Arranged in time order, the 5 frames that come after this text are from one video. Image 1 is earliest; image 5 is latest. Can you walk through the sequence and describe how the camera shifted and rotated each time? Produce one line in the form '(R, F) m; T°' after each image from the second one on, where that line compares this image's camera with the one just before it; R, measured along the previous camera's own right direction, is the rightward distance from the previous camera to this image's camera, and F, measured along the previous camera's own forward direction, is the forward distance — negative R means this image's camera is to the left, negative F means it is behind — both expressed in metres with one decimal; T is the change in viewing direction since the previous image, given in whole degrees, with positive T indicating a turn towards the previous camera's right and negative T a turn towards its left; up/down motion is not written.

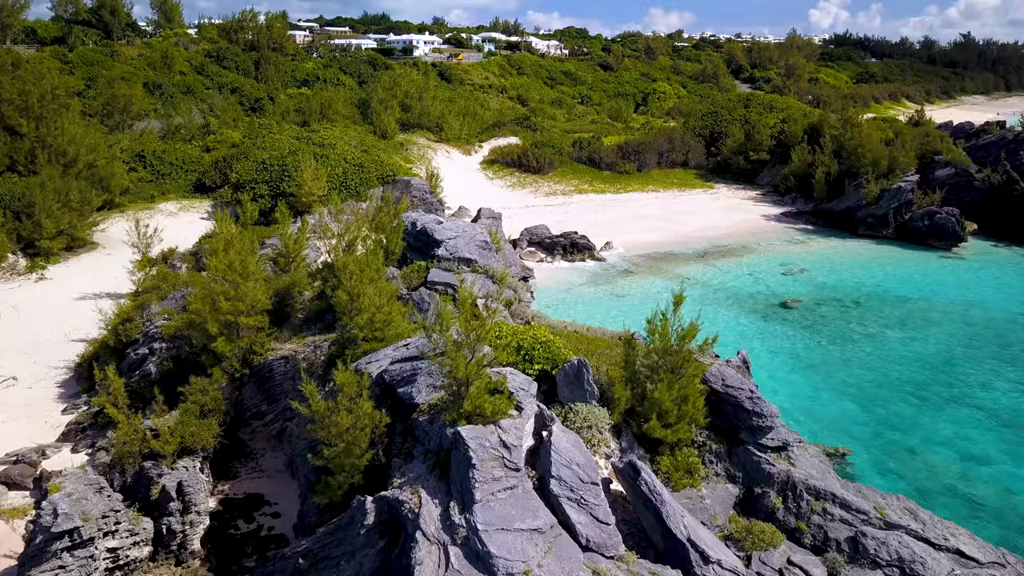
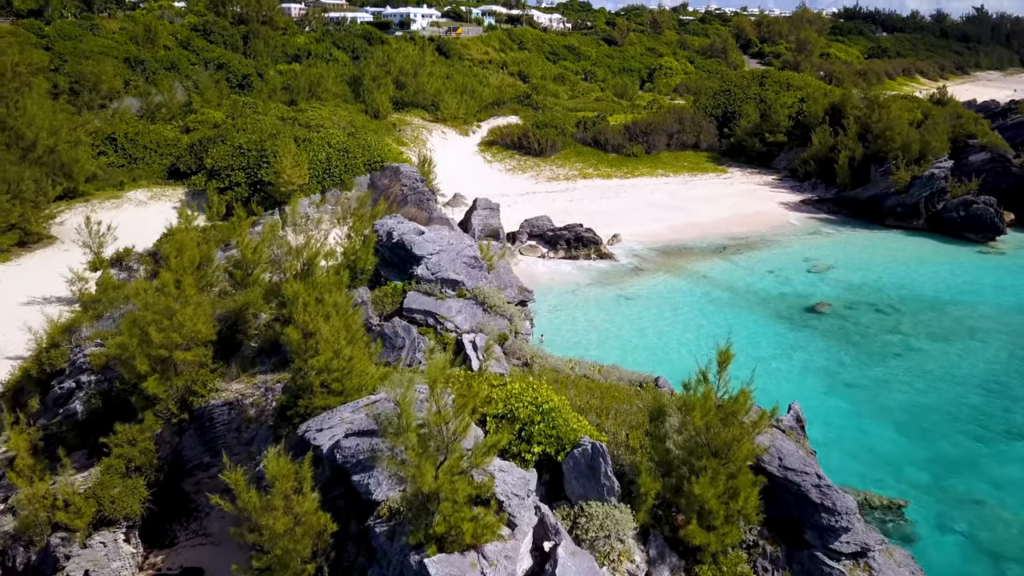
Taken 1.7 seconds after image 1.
(+0.1, +2.5) m; 0°
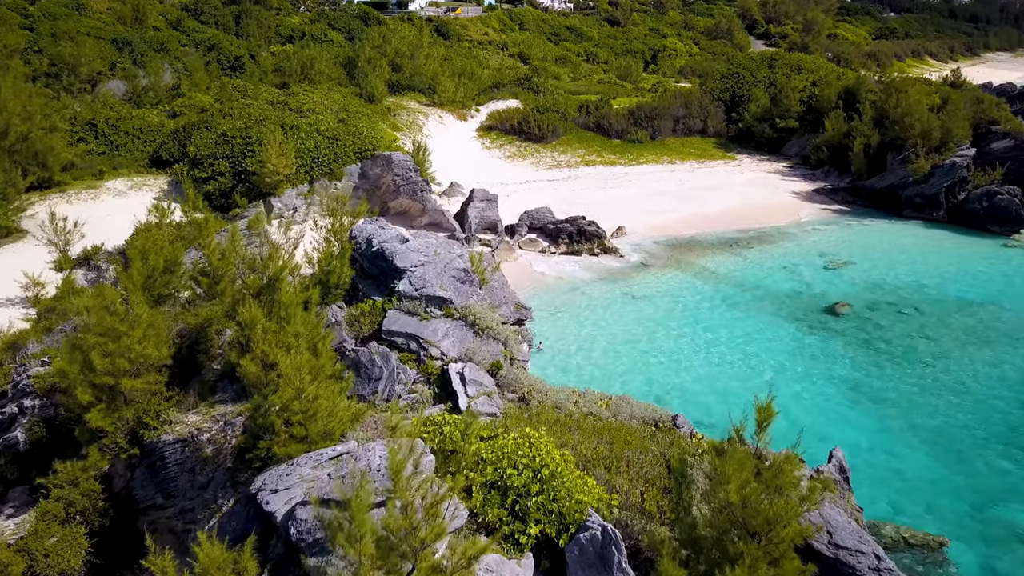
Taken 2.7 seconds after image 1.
(+0.1, +1.4) m; 0°
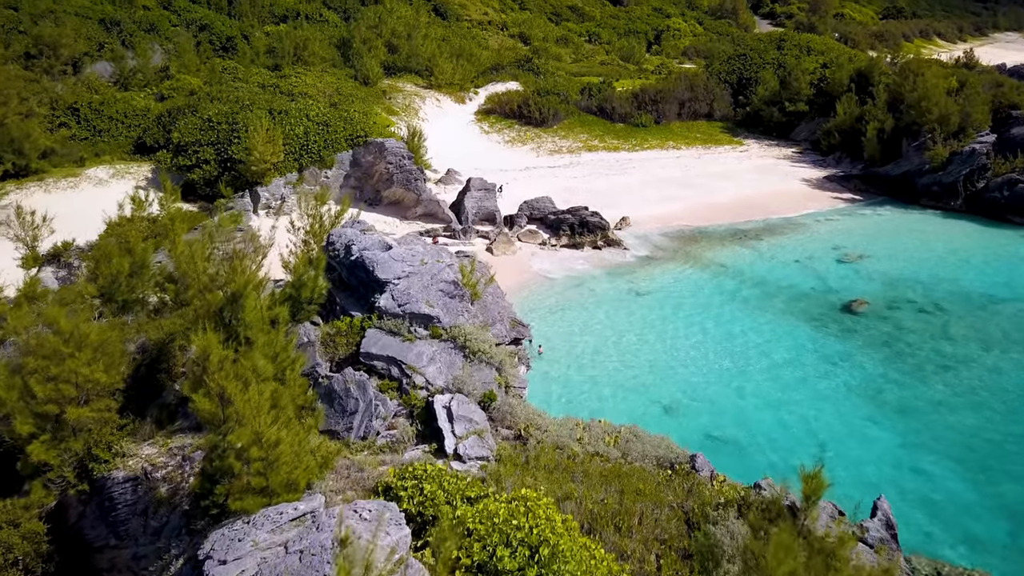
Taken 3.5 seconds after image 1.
(+0.1, +1.2) m; 0°
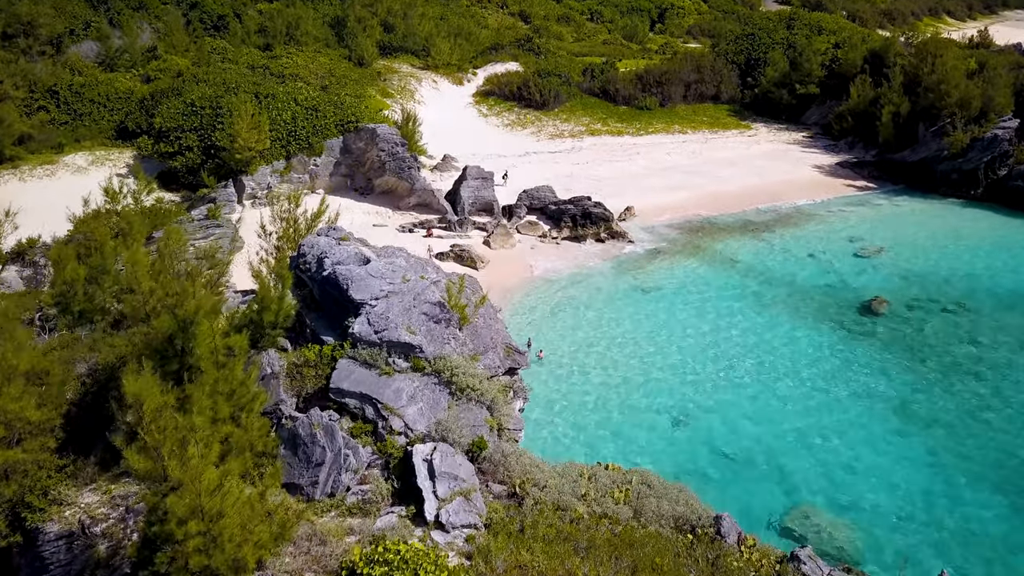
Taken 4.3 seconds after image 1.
(+0.1, +1.2) m; 0°
